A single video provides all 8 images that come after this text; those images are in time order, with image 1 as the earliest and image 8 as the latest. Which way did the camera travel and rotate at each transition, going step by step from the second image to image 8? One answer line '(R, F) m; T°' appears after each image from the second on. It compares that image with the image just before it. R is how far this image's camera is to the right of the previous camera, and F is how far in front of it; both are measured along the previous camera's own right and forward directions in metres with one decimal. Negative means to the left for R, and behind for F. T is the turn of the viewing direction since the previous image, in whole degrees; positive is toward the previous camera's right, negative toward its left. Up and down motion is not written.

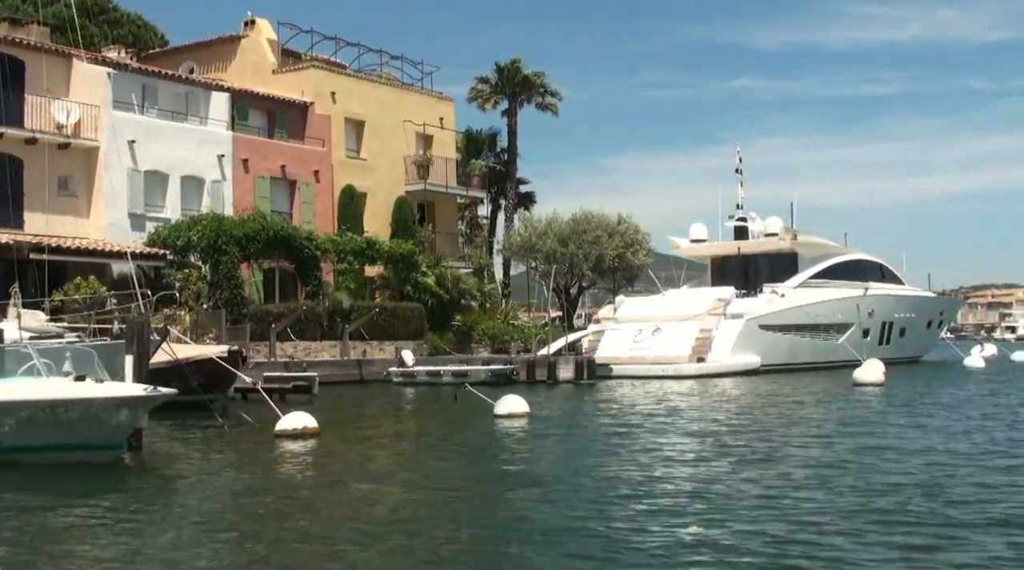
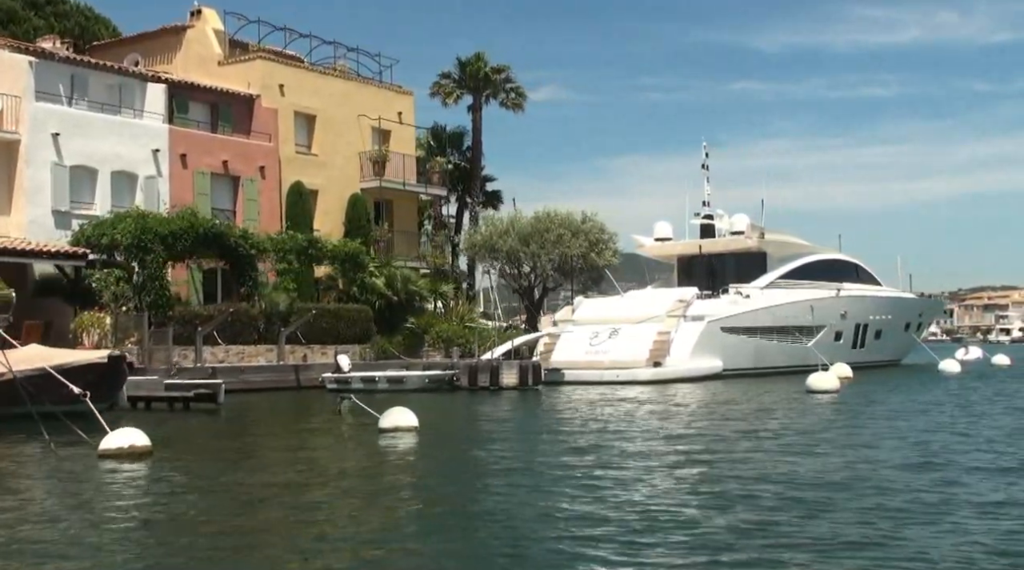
(+1.3, +1.6) m; 0°
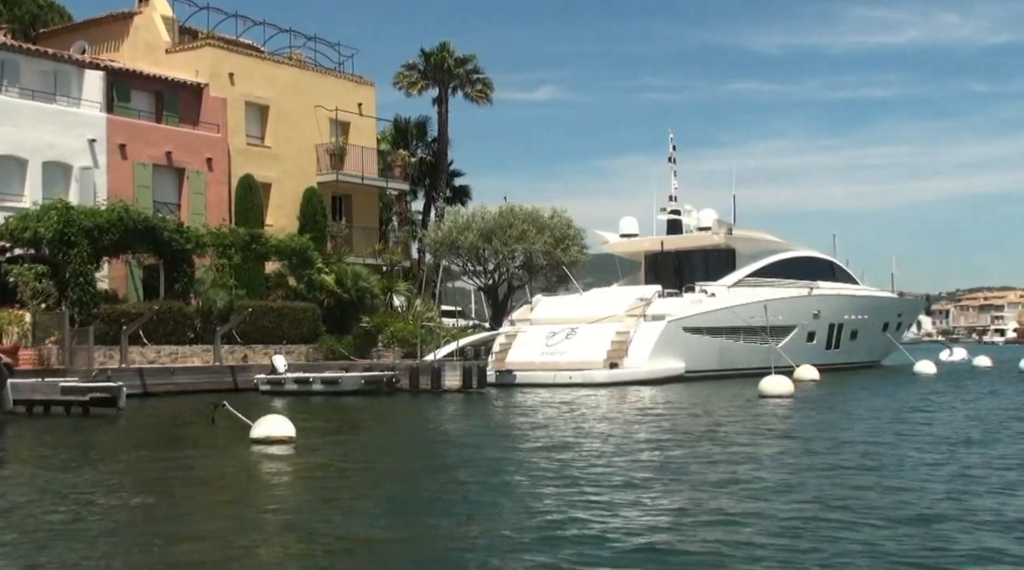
(+1.1, +1.4) m; 0°
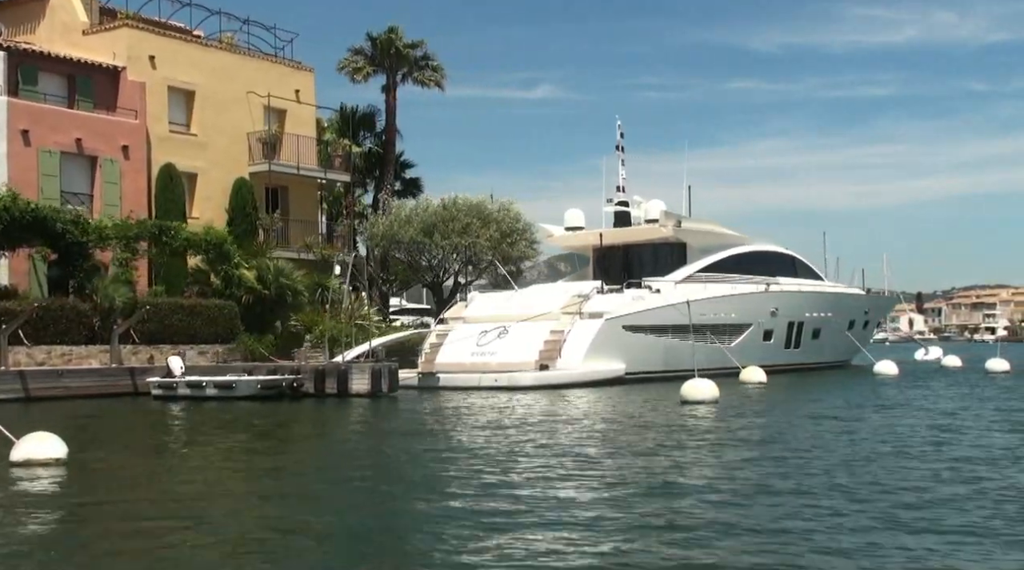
(+1.6, +2.0) m; 0°
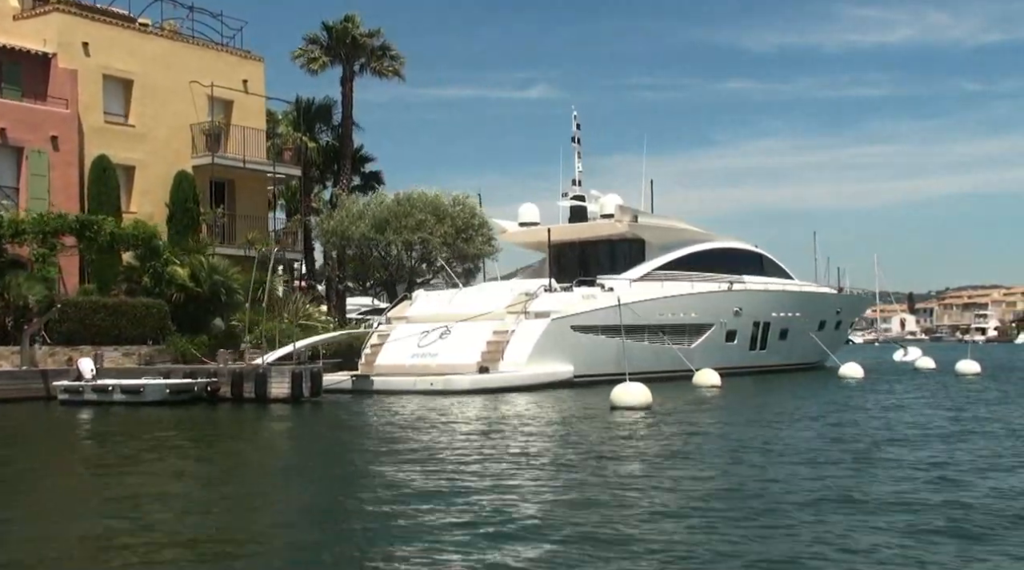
(+1.1, +1.4) m; 0°
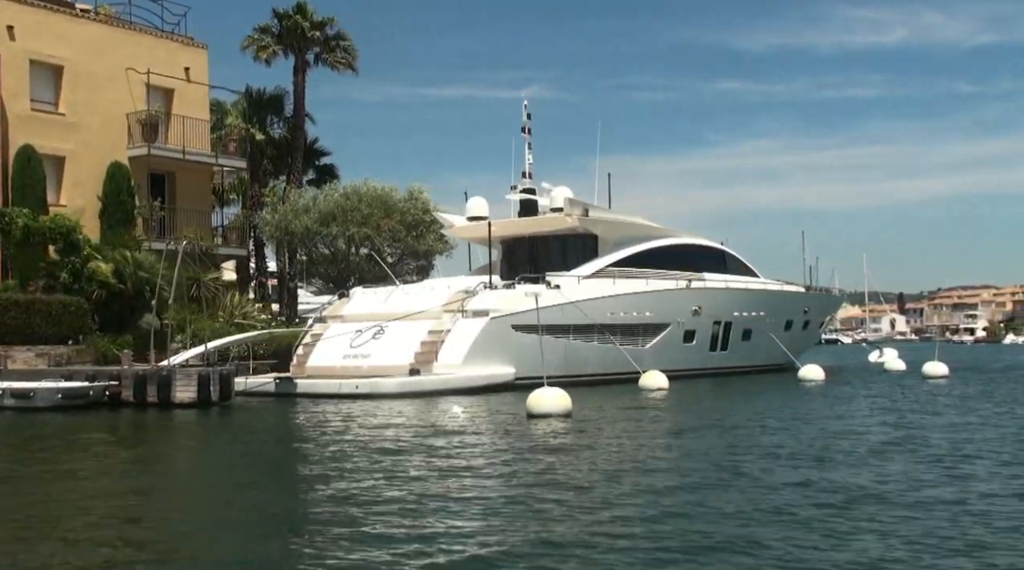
(+1.1, +1.4) m; 0°
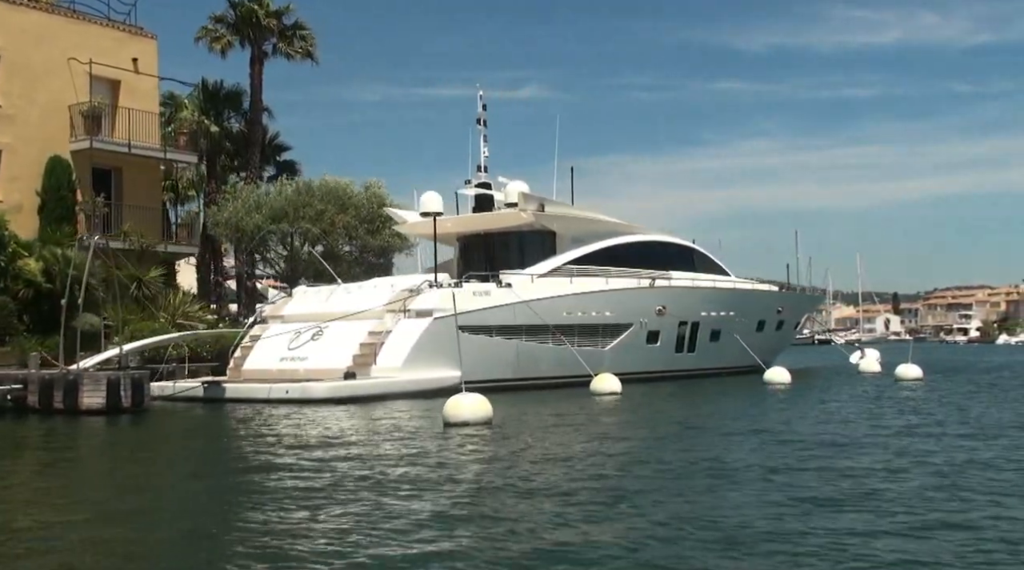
(+1.0, +1.3) m; 0°
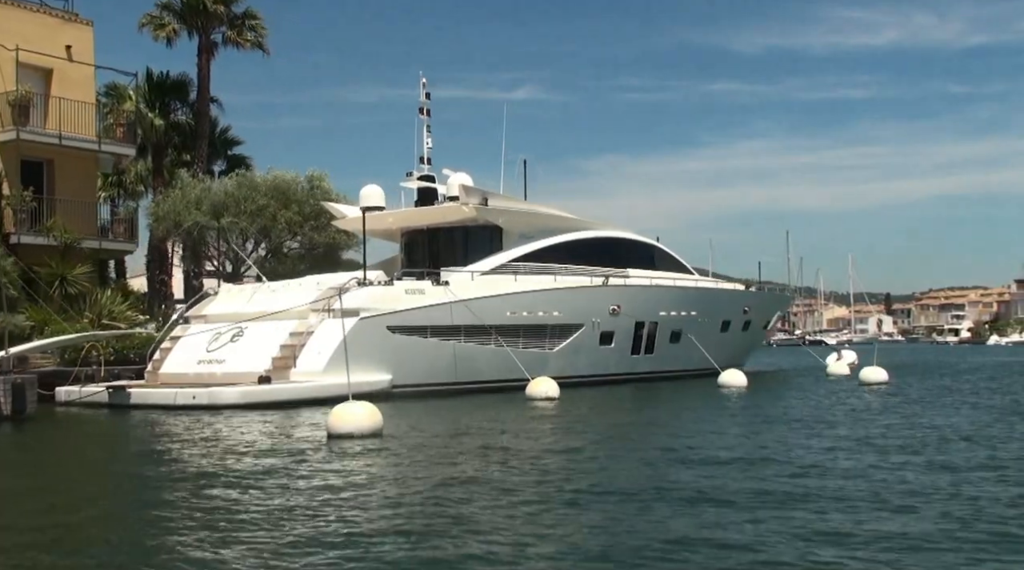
(+1.1, +1.5) m; 0°
